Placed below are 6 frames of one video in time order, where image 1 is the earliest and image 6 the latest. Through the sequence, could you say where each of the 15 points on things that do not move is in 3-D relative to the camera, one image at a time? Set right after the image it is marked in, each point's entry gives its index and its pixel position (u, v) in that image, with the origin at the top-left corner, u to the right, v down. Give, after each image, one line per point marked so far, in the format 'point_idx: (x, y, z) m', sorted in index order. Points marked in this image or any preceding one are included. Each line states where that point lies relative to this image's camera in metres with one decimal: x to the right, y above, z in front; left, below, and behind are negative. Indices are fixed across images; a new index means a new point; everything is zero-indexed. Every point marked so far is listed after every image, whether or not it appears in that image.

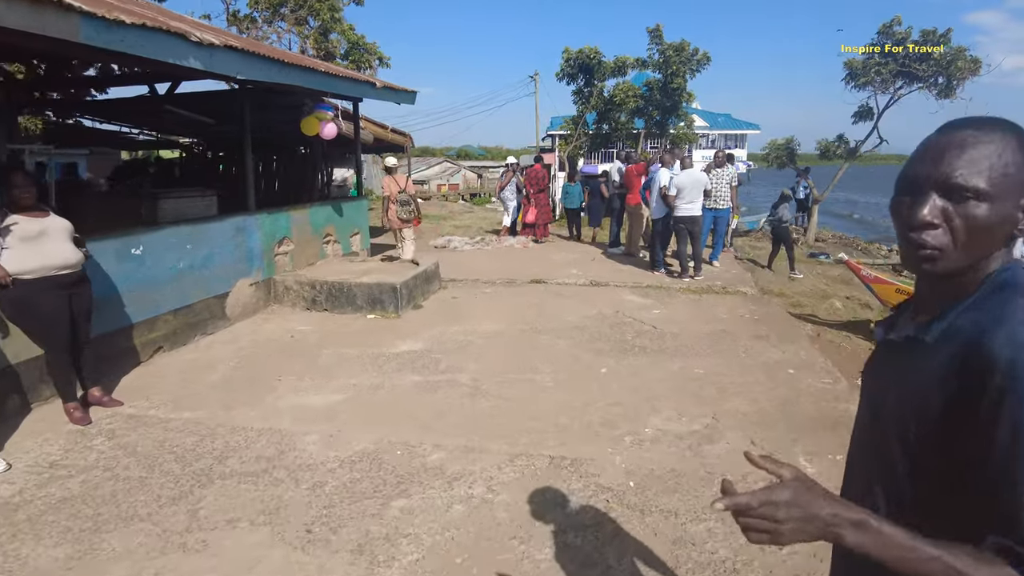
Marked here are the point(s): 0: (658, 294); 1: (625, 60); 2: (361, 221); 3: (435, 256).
0: (+1.7, -0.1, +7.4) m
1: (+2.9, +5.9, +17.1) m
2: (-2.0, +0.9, +8.8) m
3: (-1.2, +0.5, +10.4) m
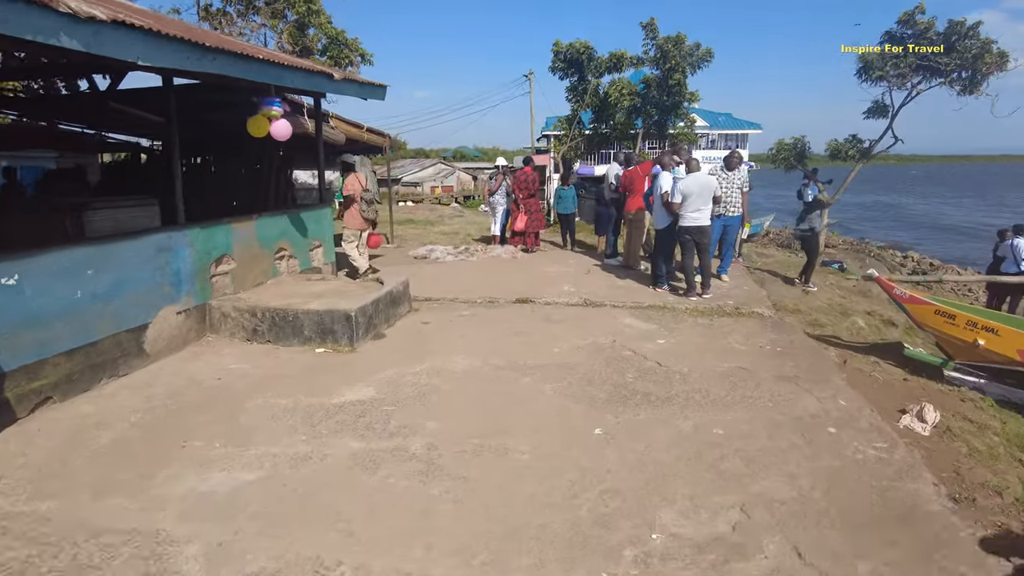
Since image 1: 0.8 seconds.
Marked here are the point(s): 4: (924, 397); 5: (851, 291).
0: (+1.5, -0.3, +6.4) m
1: (+2.6, +5.7, +16.1) m
2: (-2.2, +0.7, +7.7) m
3: (-1.4, +0.3, +9.4) m
4: (+3.7, -1.0, +6.0) m
5: (+5.5, -0.1, +10.8) m
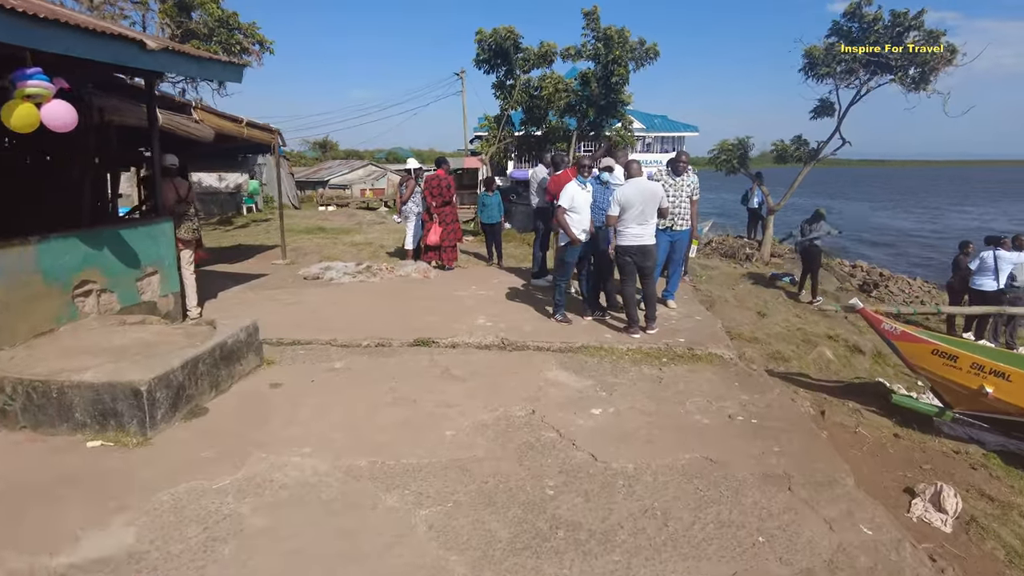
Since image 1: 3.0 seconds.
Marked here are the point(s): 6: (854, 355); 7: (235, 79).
0: (+0.7, -0.6, +4.9) m
1: (+0.8, +5.4, +14.7) m
2: (-3.1, +0.3, +5.9) m
3: (-2.5, -0.1, +7.6) m
4: (+3.0, -1.3, +4.7) m
5: (+4.3, -0.3, +9.6) m
6: (+4.1, -0.8, +7.9) m
7: (-2.5, +1.9, +6.0) m
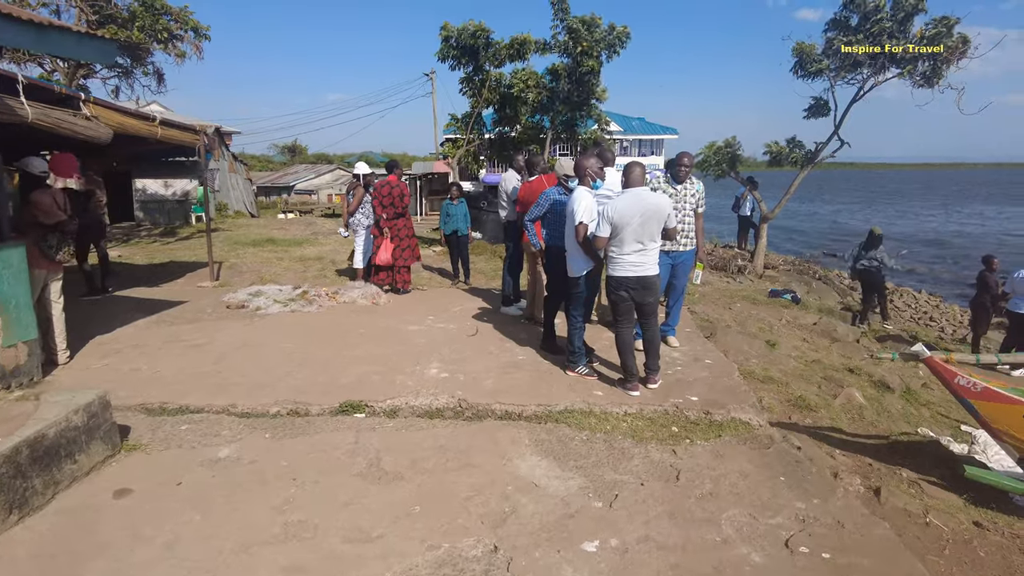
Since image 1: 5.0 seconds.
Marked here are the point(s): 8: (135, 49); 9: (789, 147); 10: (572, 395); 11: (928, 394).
0: (+0.4, -0.9, +3.6) m
1: (+0.2, +5.0, +13.4) m
2: (-3.4, 0.0, +4.4) m
3: (-2.8, -0.4, +6.2) m
4: (+2.7, -1.5, +3.5) m
5: (+3.9, -0.6, +8.4) m
6: (+3.7, -1.0, +6.6) m
7: (-2.8, +1.6, +4.6) m
8: (-6.8, +4.3, +11.9) m
9: (+5.1, +2.6, +12.3) m
10: (+0.4, -0.7, +4.3) m
11: (+4.4, -1.1, +7.0) m
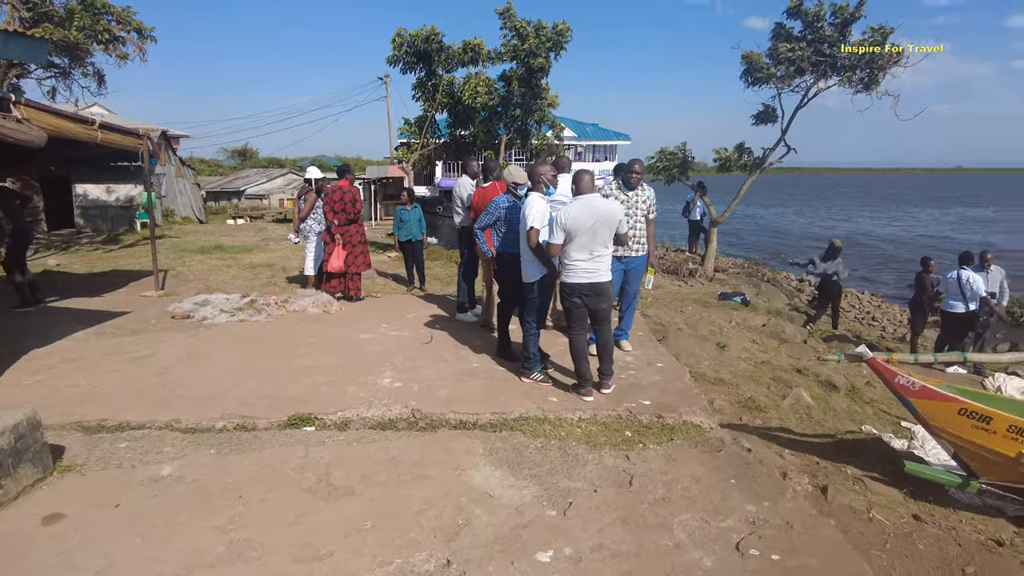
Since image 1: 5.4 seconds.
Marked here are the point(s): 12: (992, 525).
0: (+0.2, -0.9, +3.6) m
1: (-0.7, +4.9, +13.4) m
2: (-3.7, -0.1, +4.2) m
3: (-3.2, -0.5, +5.9) m
4: (+2.5, -1.5, +3.6) m
5: (+3.3, -0.6, +8.6) m
6: (+3.3, -1.1, +6.8) m
7: (-3.2, +1.5, +4.4) m
8: (-7.6, +4.1, +11.5) m
9: (+4.3, +2.6, +12.6) m
10: (+0.1, -0.7, +4.3) m
11: (+3.9, -1.1, +7.2) m
12: (+3.0, -1.5, +4.1) m
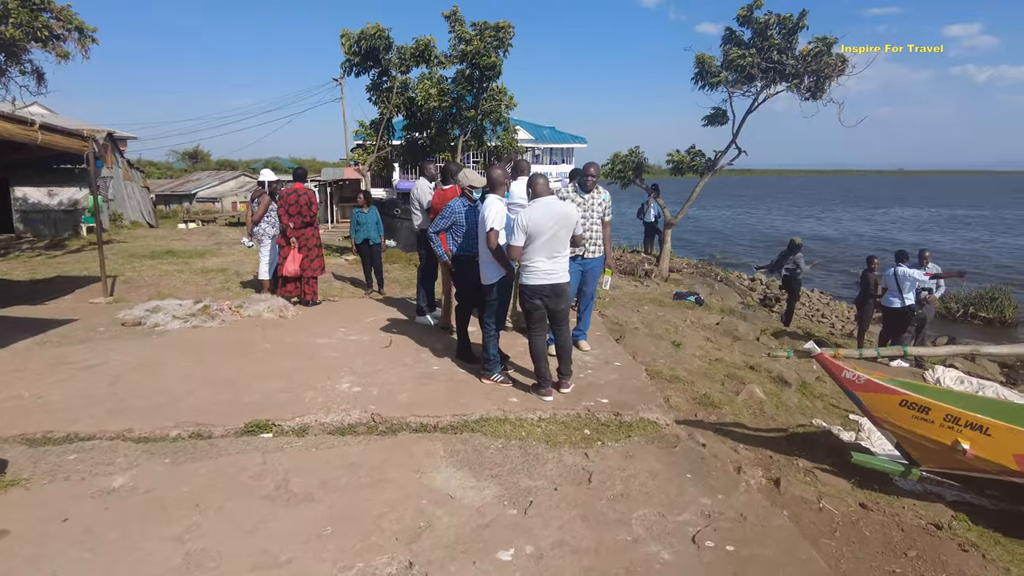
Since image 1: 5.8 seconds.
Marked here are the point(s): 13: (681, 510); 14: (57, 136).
0: (0.0, -0.9, +3.6) m
1: (-1.6, +4.9, +13.4) m
2: (-4.0, -0.1, +4.0) m
3: (-3.6, -0.6, +5.8) m
4: (+2.3, -1.5, +3.8) m
5: (+2.8, -0.6, +8.8) m
6: (+2.9, -1.1, +7.1) m
7: (-3.5, +1.5, +4.2) m
8: (-8.3, +4.0, +11.0) m
9: (+3.5, +2.6, +12.9) m
10: (-0.2, -0.8, +4.3) m
11: (+3.5, -1.1, +7.5) m
12: (+2.8, -1.5, +4.3) m
13: (+0.8, -1.0, +3.1) m
14: (-5.2, +1.7, +7.5) m
